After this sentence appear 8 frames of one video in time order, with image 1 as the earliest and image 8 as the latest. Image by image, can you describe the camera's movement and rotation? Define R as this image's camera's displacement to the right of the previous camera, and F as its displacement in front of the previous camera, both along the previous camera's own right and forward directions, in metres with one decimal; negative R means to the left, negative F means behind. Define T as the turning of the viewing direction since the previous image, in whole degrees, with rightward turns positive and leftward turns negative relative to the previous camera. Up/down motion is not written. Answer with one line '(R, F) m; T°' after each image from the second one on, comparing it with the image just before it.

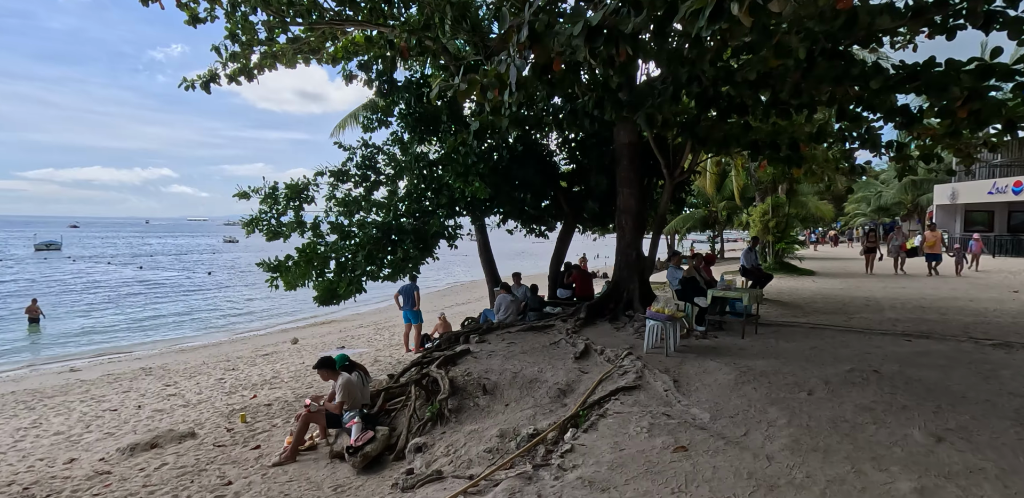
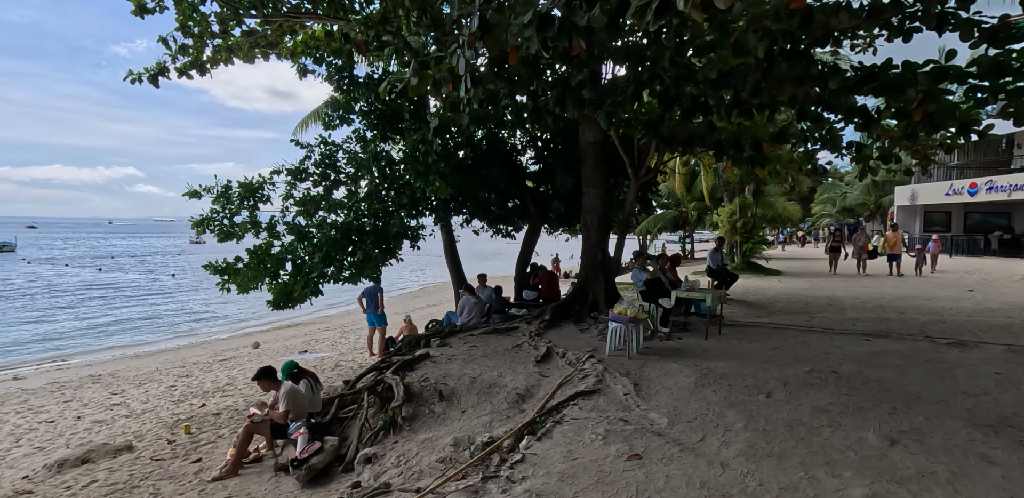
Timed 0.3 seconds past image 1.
(+0.2, +0.2) m; +3°
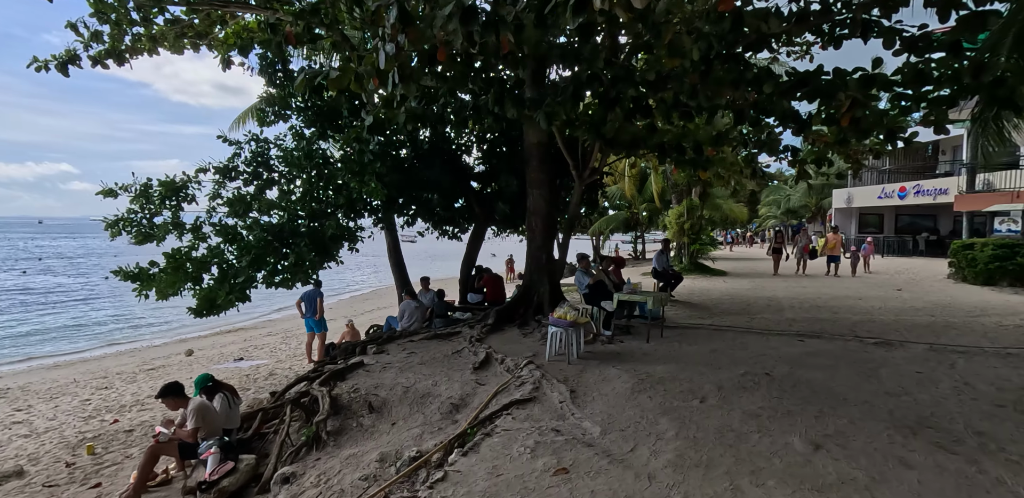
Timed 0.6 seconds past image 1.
(+0.3, +0.2) m; +4°
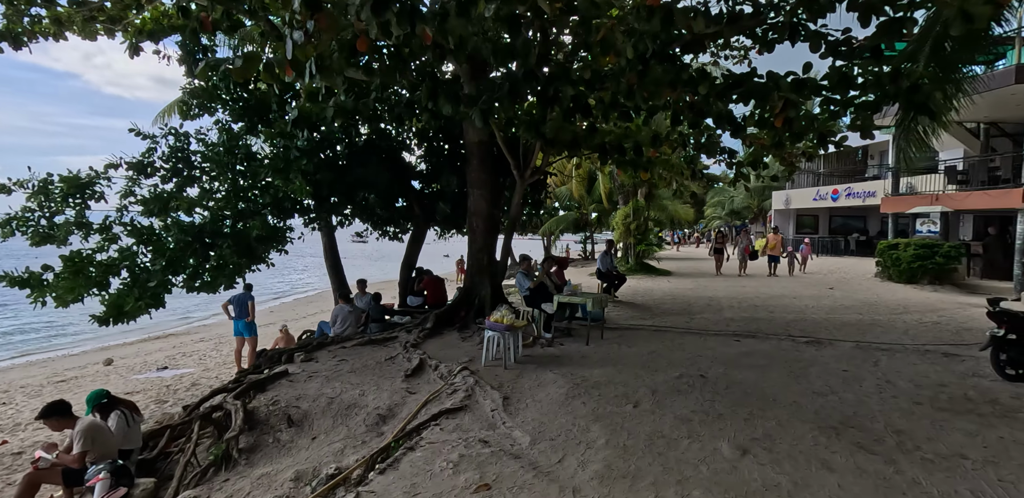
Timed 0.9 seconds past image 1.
(+0.3, +0.2) m; +5°
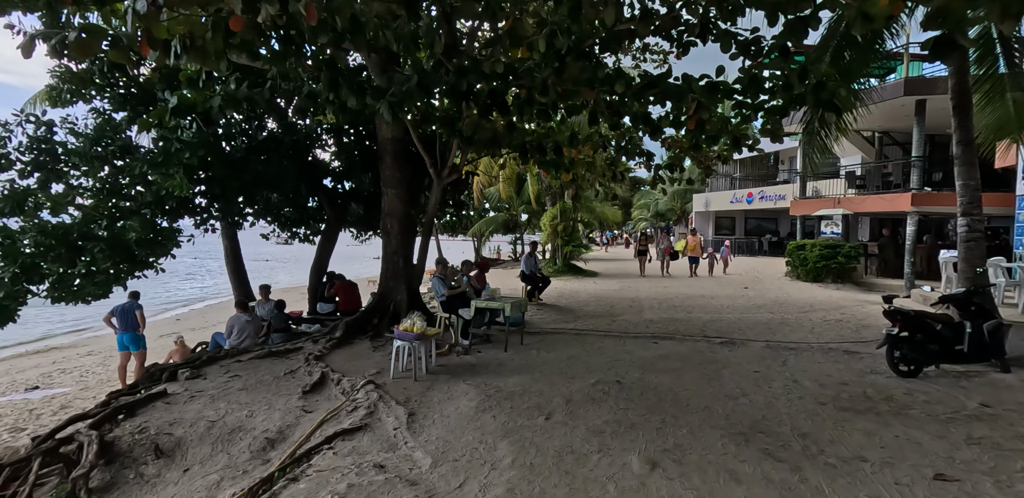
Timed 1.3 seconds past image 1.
(+0.3, +0.3) m; +7°
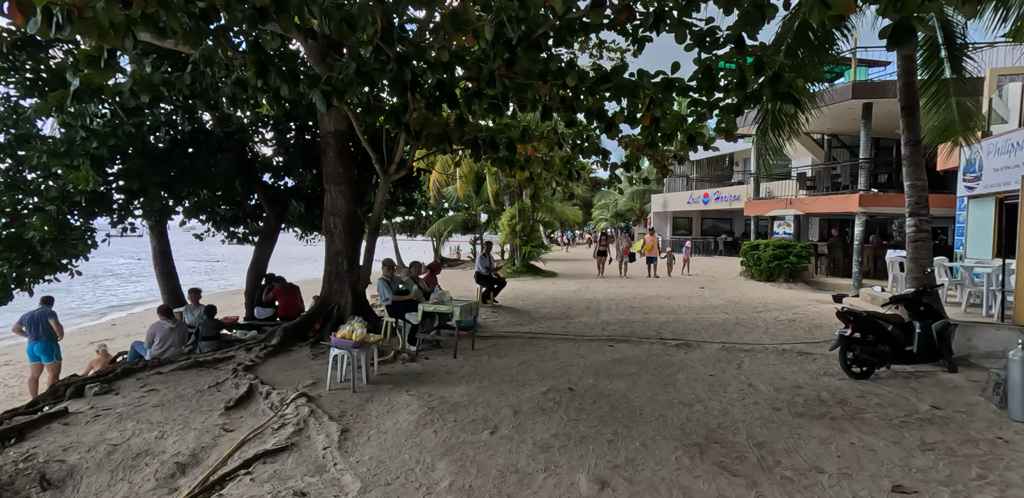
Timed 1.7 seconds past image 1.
(+0.2, +0.3) m; +4°
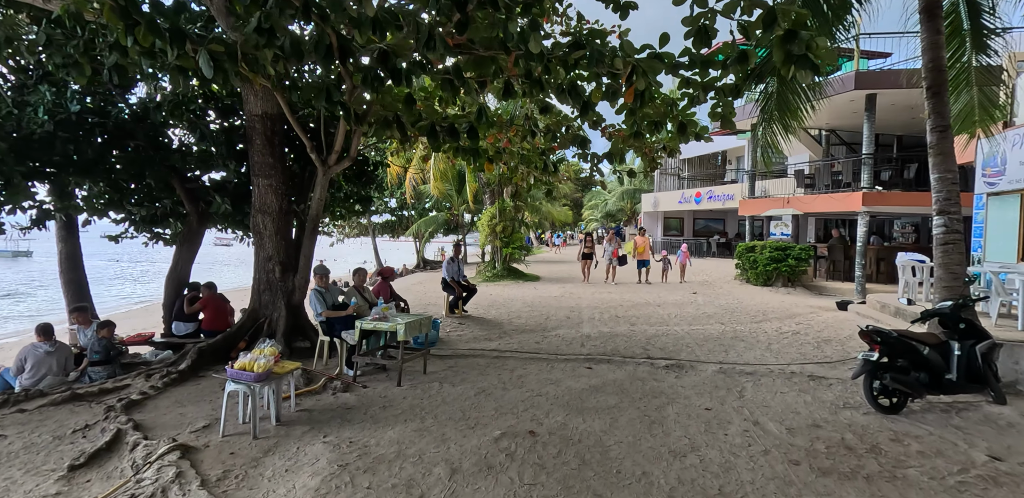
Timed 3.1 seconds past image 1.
(+0.4, +1.1) m; +1°
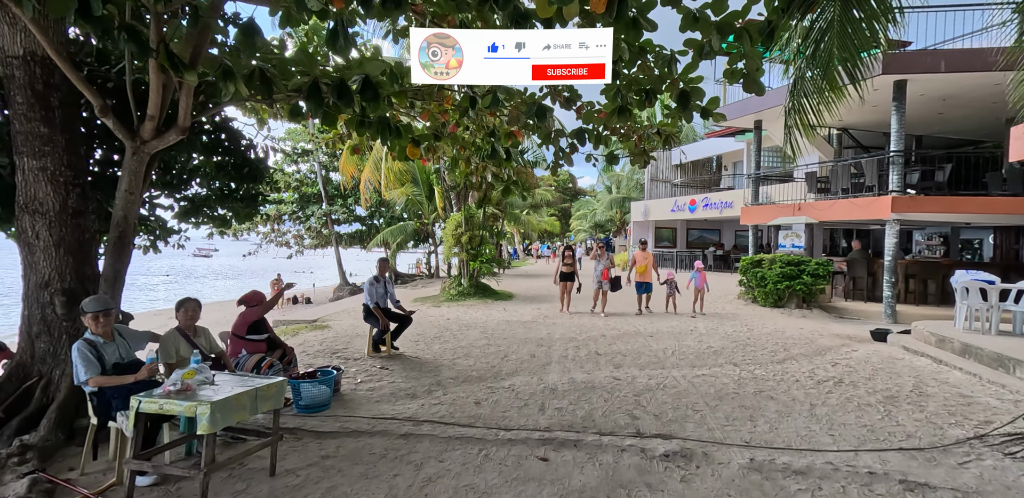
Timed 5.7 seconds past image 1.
(+0.6, +2.1) m; +1°
